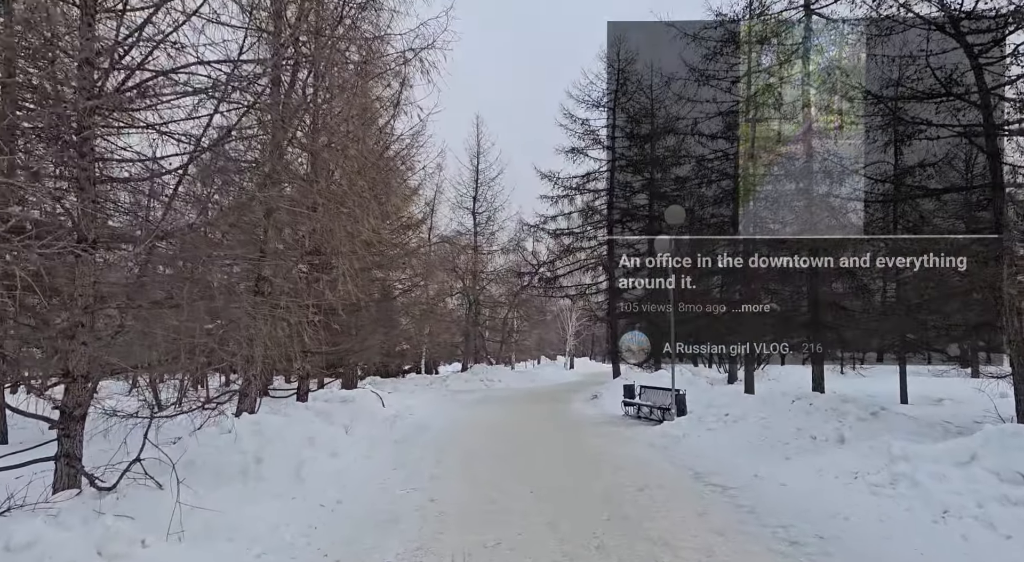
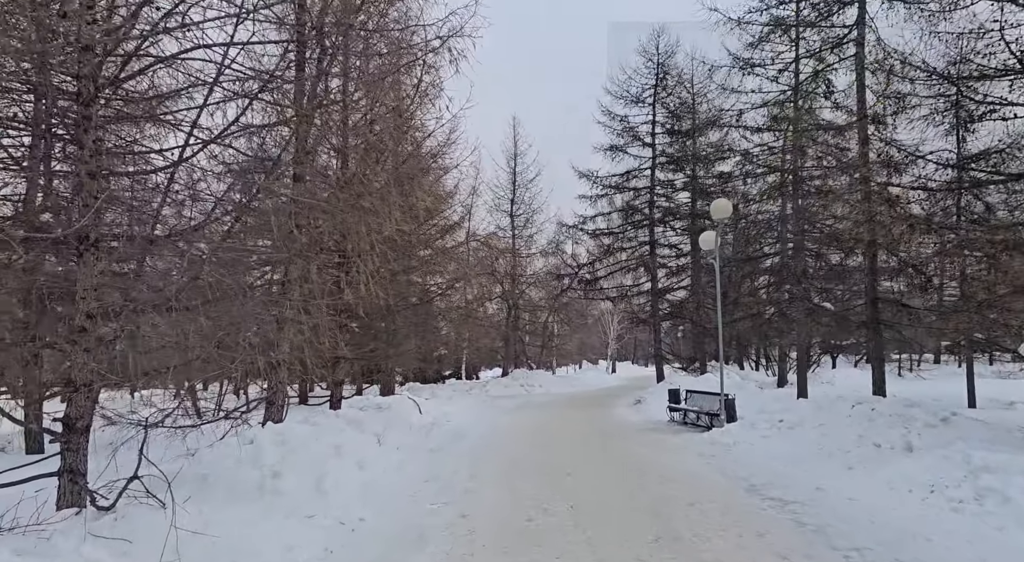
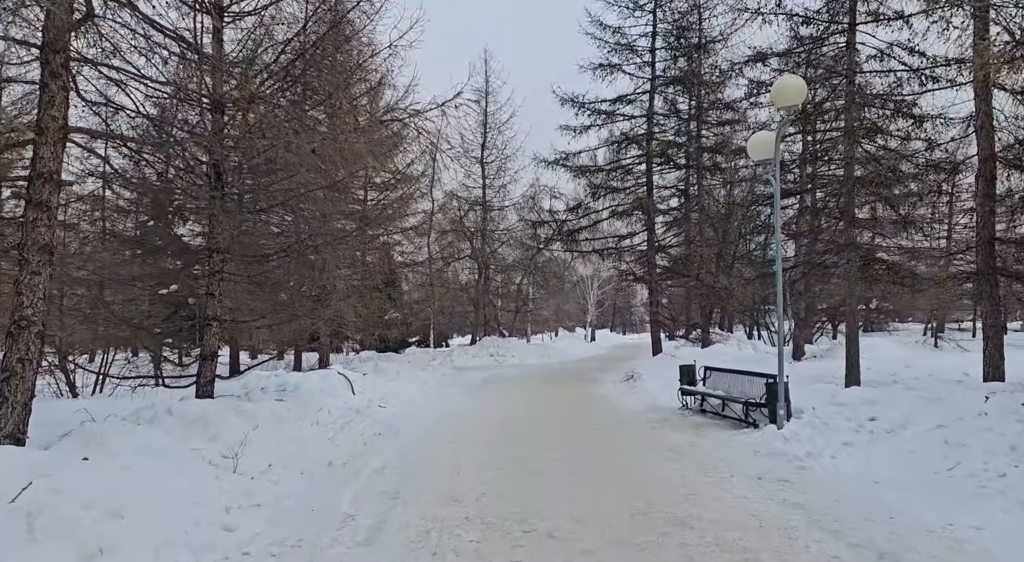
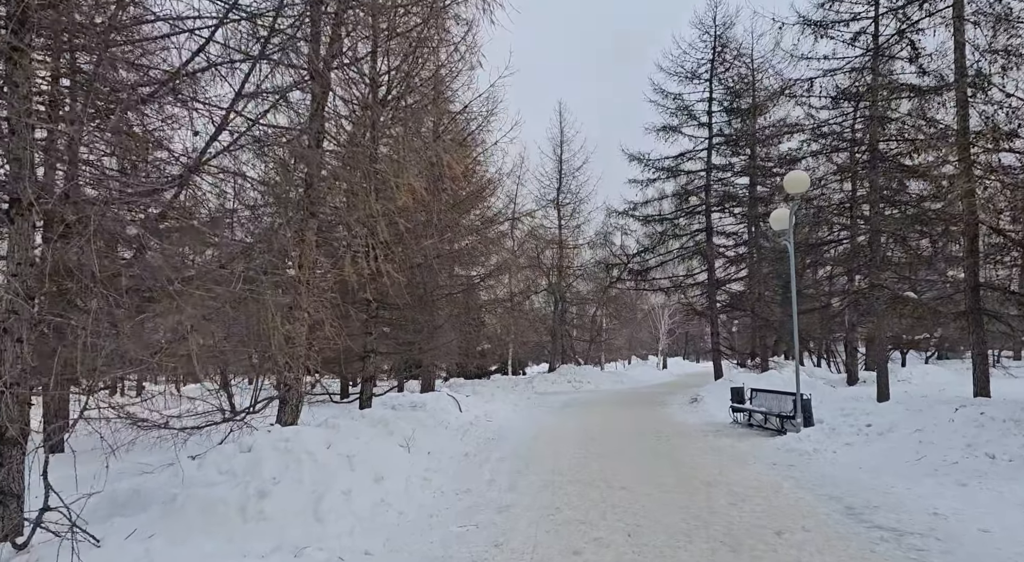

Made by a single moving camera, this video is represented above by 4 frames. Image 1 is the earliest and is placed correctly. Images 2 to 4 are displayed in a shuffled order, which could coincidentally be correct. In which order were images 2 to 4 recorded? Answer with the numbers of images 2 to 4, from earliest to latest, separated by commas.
2, 4, 3
